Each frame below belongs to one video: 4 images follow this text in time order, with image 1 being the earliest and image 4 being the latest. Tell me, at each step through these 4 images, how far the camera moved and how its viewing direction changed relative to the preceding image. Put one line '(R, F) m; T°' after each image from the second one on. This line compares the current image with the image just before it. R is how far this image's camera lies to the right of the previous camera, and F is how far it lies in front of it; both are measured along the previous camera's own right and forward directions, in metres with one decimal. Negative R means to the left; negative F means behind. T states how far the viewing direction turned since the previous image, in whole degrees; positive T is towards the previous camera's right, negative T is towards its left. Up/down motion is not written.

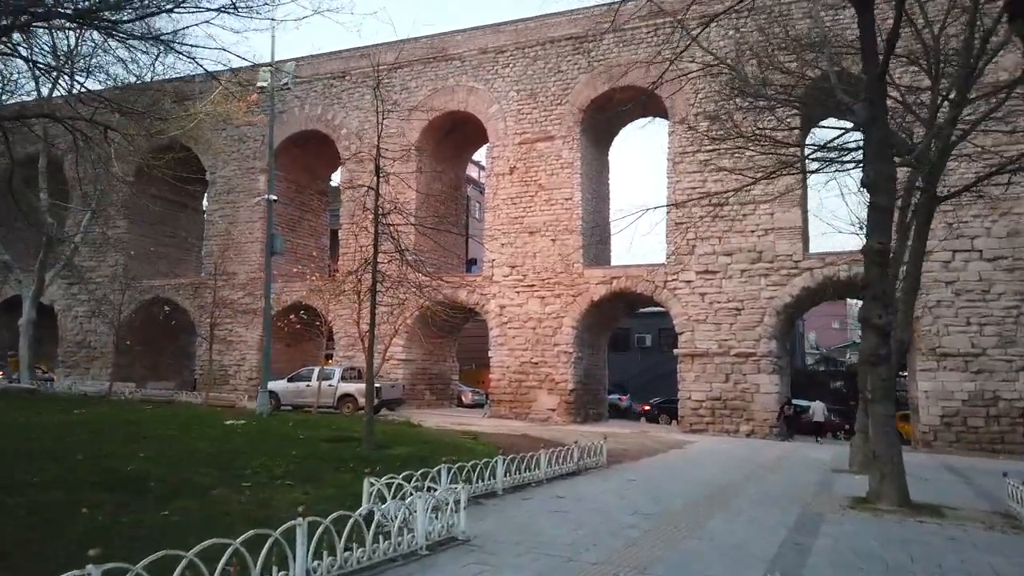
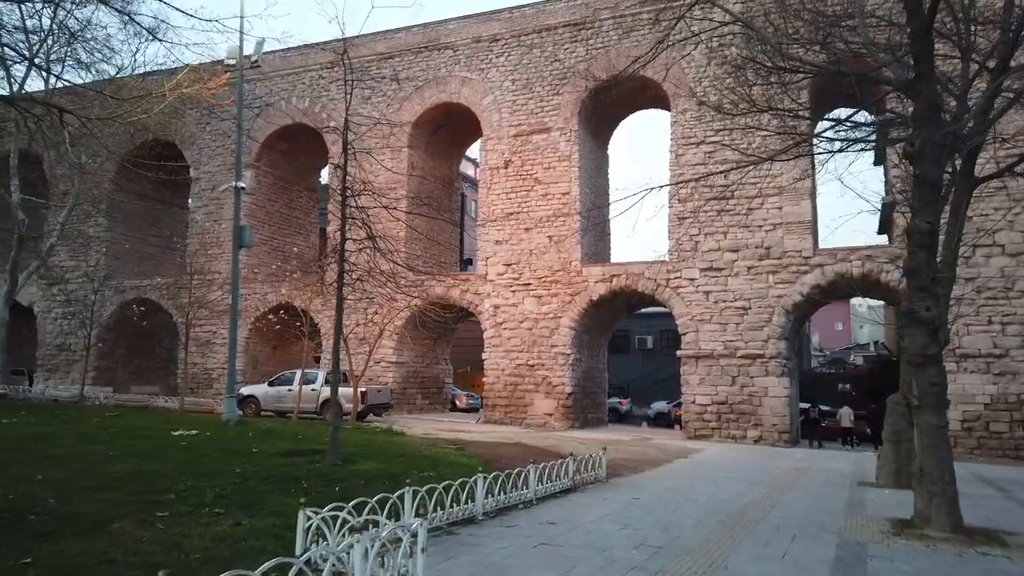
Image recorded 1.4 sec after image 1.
(+0.1, +0.9) m; 0°
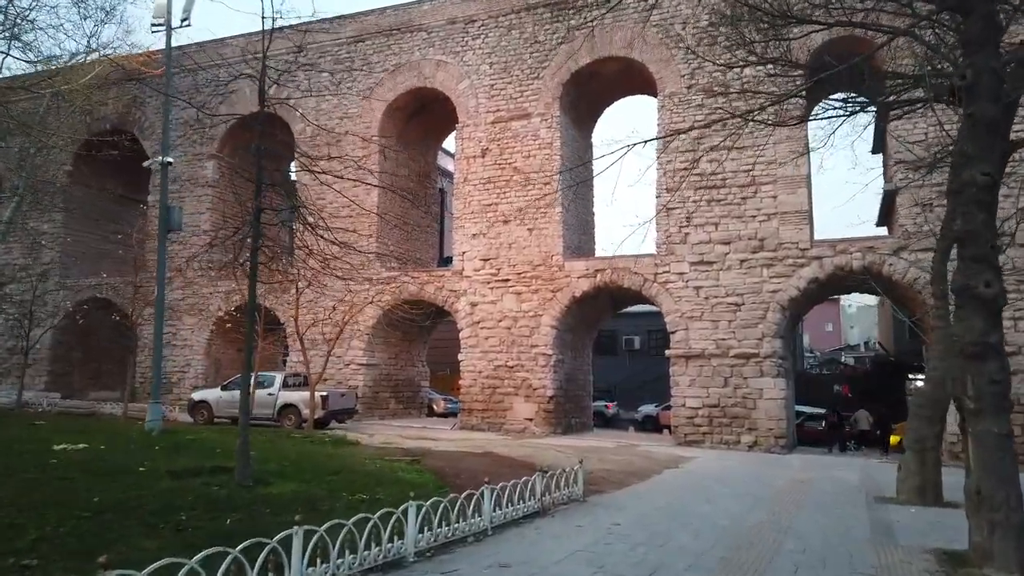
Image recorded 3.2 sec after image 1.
(+0.3, +1.1) m; +1°
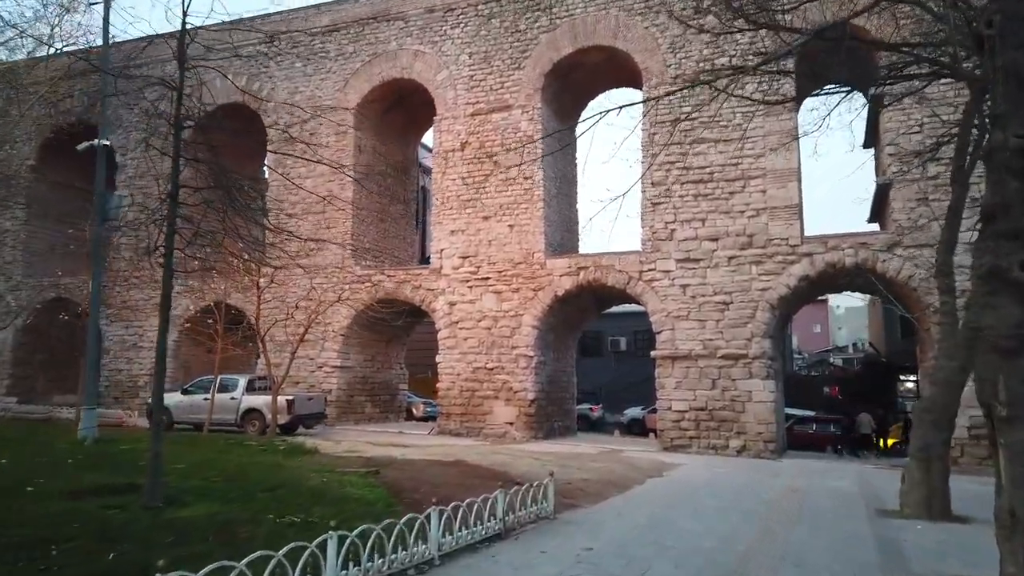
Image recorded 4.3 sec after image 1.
(+0.2, +0.7) m; +1°
